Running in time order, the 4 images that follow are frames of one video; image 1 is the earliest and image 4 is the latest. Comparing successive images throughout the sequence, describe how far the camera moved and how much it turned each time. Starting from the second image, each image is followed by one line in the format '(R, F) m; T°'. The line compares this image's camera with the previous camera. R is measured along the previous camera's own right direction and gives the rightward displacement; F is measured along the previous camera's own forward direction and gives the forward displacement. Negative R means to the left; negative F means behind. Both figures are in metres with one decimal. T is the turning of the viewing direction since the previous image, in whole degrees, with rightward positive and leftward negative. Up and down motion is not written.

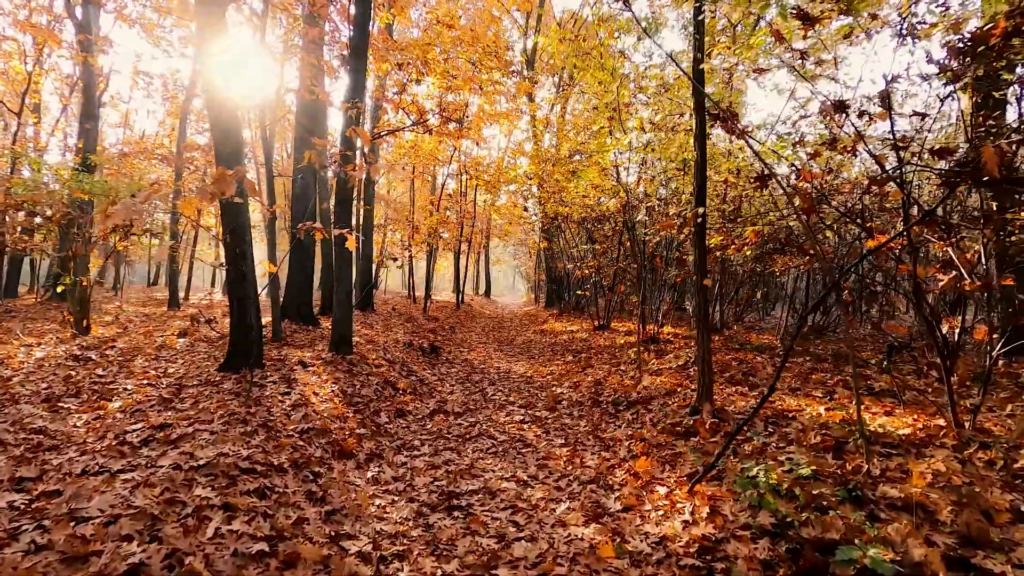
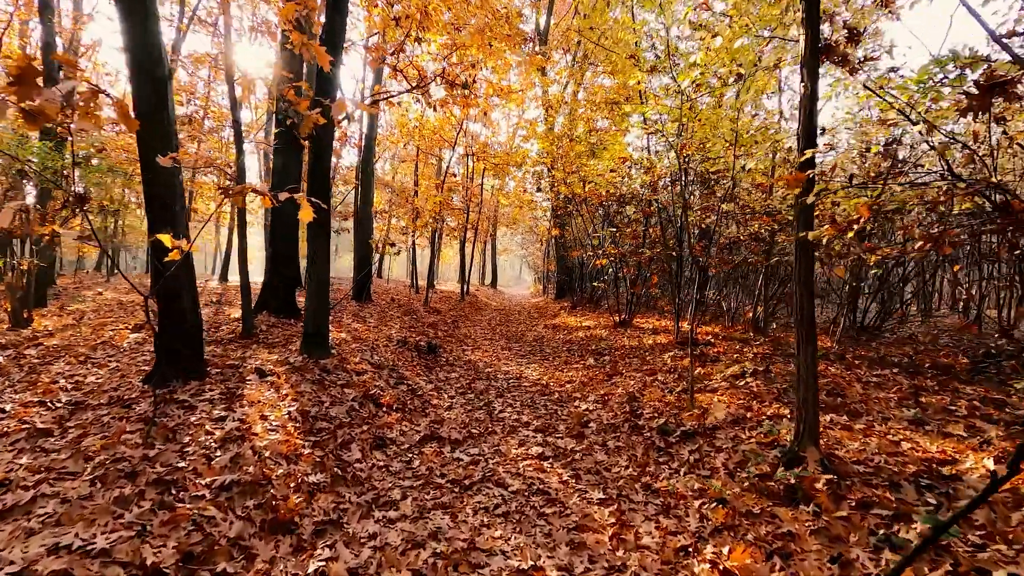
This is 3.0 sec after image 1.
(-0.1, +1.8) m; -1°
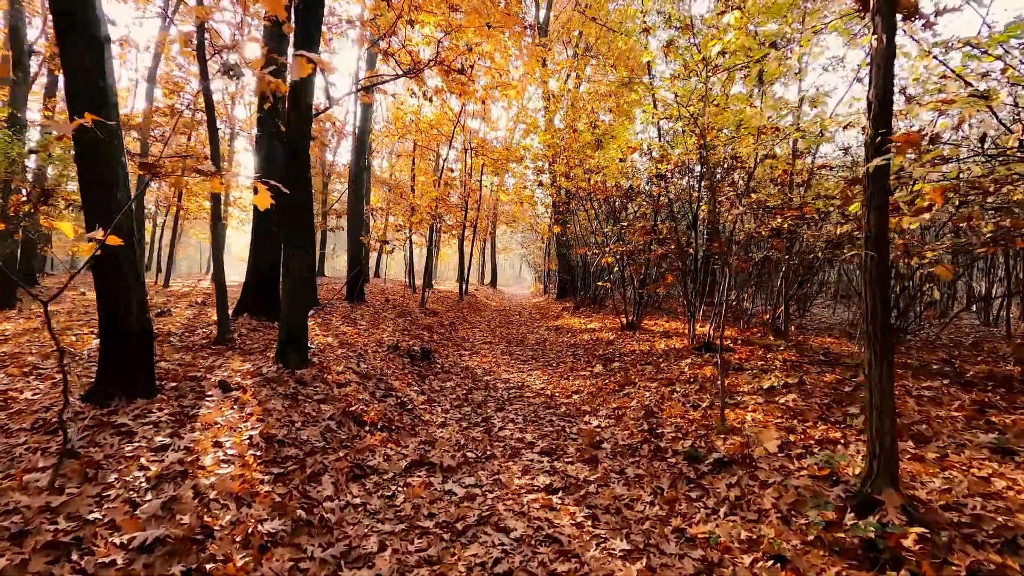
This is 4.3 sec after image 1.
(0.0, +0.8) m; 0°
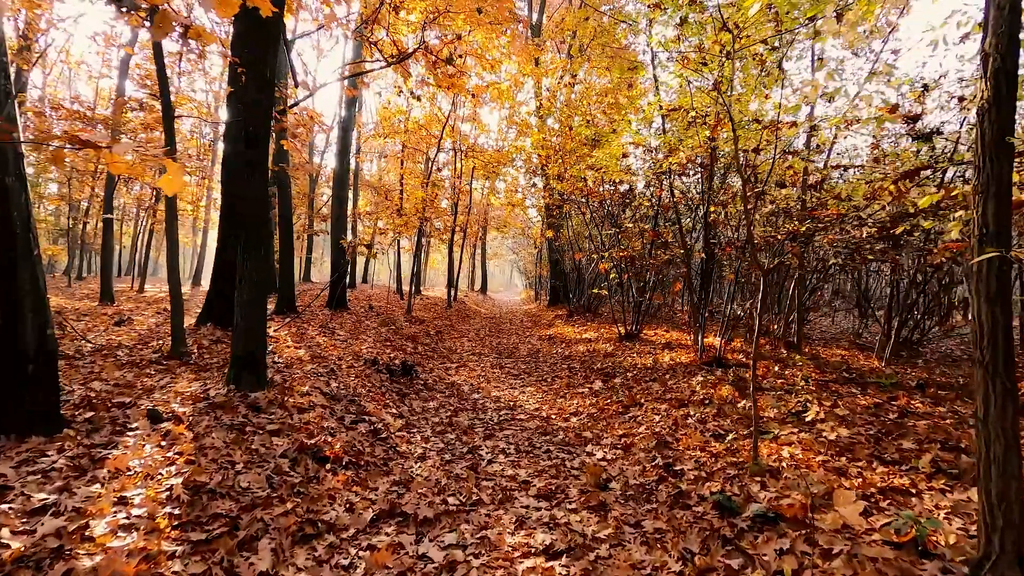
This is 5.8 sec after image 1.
(0.0, +0.9) m; +1°
